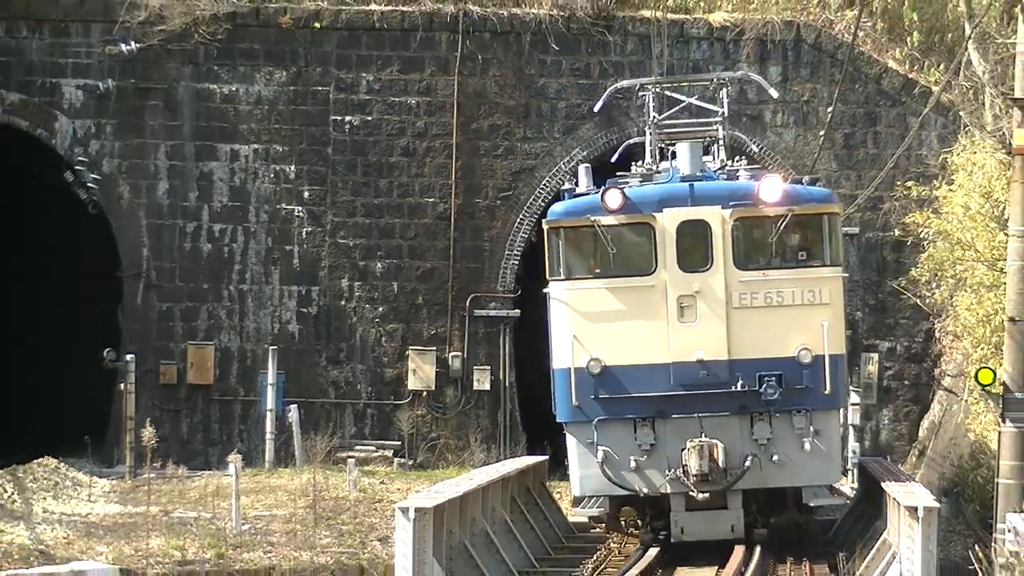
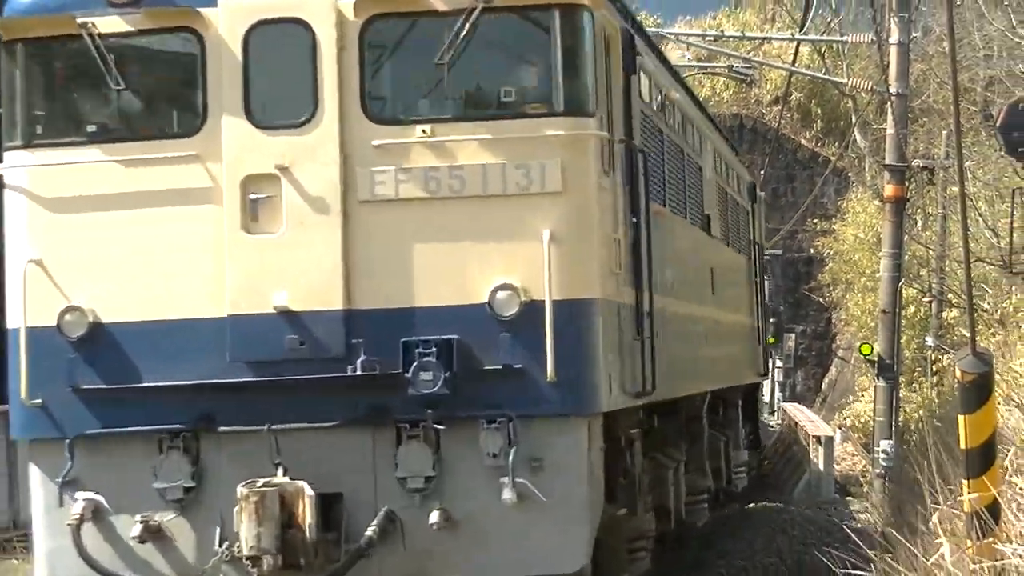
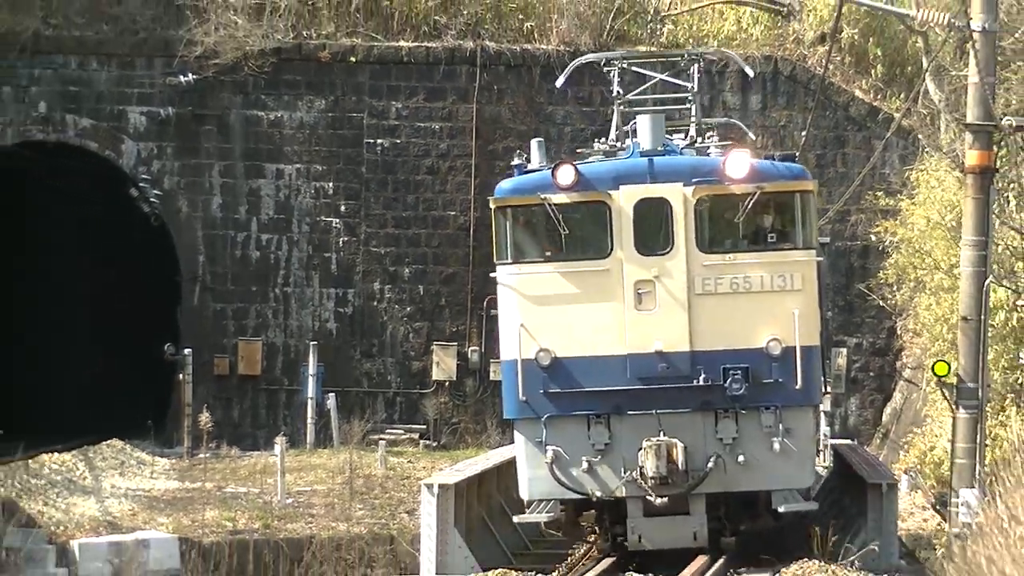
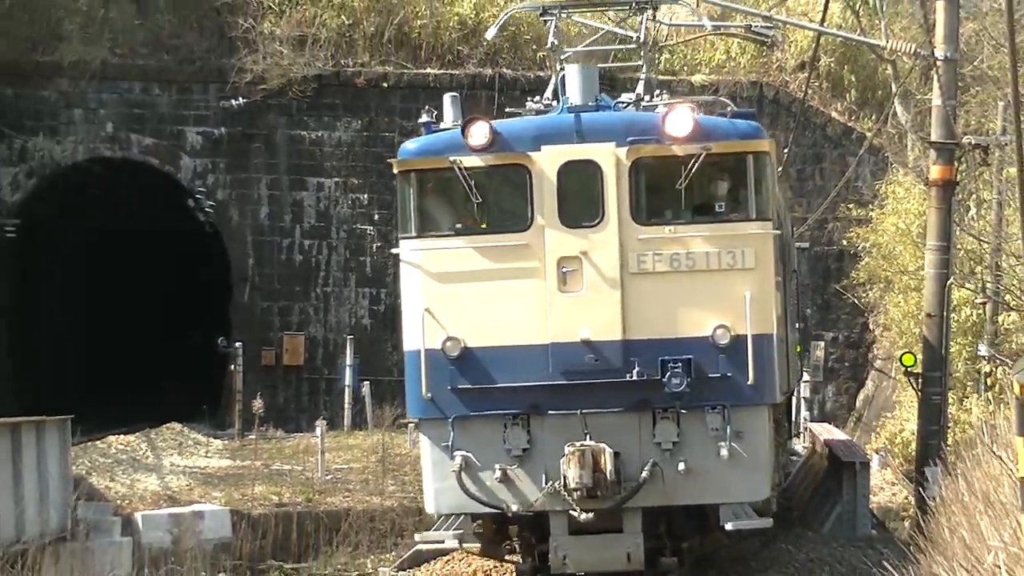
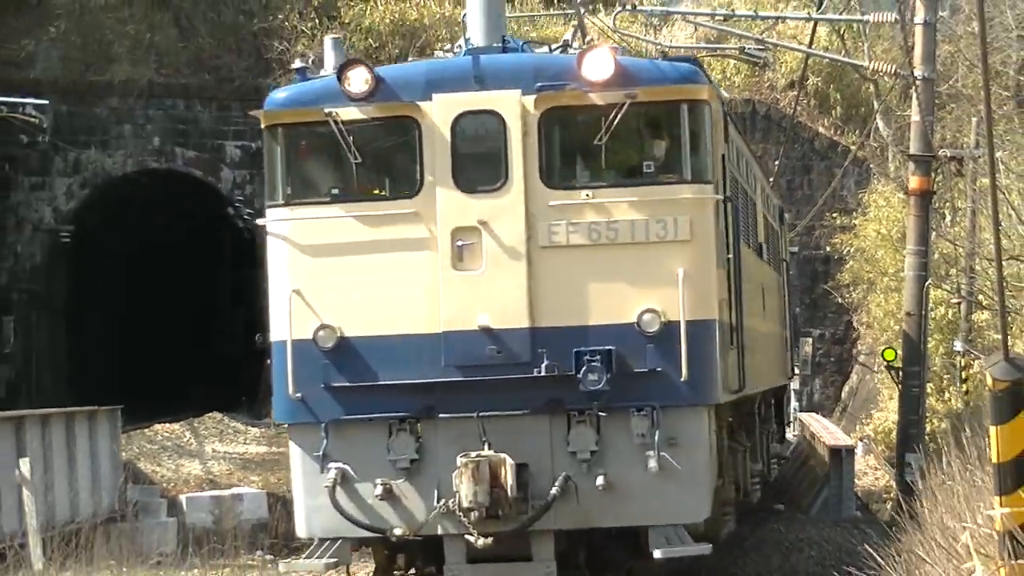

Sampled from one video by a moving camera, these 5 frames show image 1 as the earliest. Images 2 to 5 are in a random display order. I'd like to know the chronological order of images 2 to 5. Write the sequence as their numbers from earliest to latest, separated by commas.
3, 4, 5, 2
